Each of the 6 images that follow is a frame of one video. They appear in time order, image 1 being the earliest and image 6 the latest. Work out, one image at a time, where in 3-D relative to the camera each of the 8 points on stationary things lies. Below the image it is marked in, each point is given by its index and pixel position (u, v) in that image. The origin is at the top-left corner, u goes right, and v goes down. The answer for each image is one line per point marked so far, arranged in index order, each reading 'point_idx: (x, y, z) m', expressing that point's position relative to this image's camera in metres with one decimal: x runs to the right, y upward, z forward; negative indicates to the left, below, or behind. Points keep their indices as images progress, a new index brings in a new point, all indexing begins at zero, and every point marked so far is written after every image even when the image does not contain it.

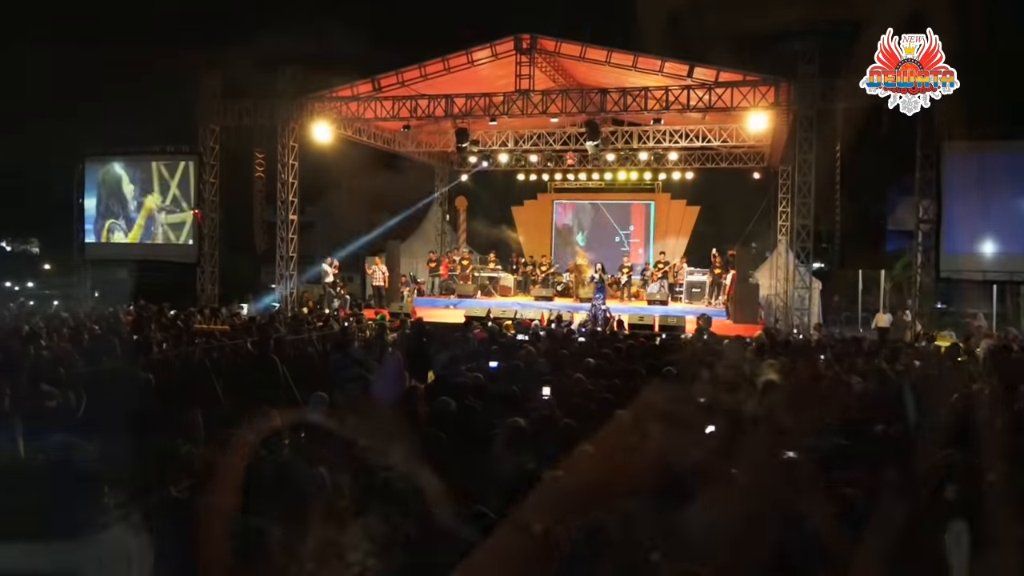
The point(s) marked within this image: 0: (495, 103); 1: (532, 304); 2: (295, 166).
0: (-0.3, +3.5, +17.8) m
1: (+0.4, -0.3, +19.5) m
2: (-4.2, +2.3, +17.9) m
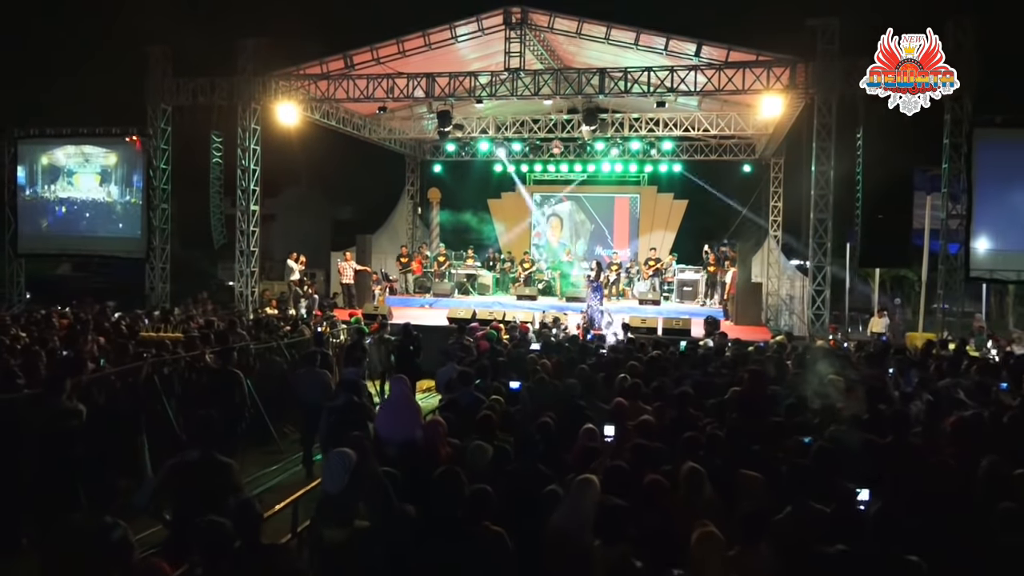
0: (-0.5, +3.5, +16.2) m
1: (+0.1, -0.3, +18.0) m
2: (-4.4, +2.4, +16.1) m
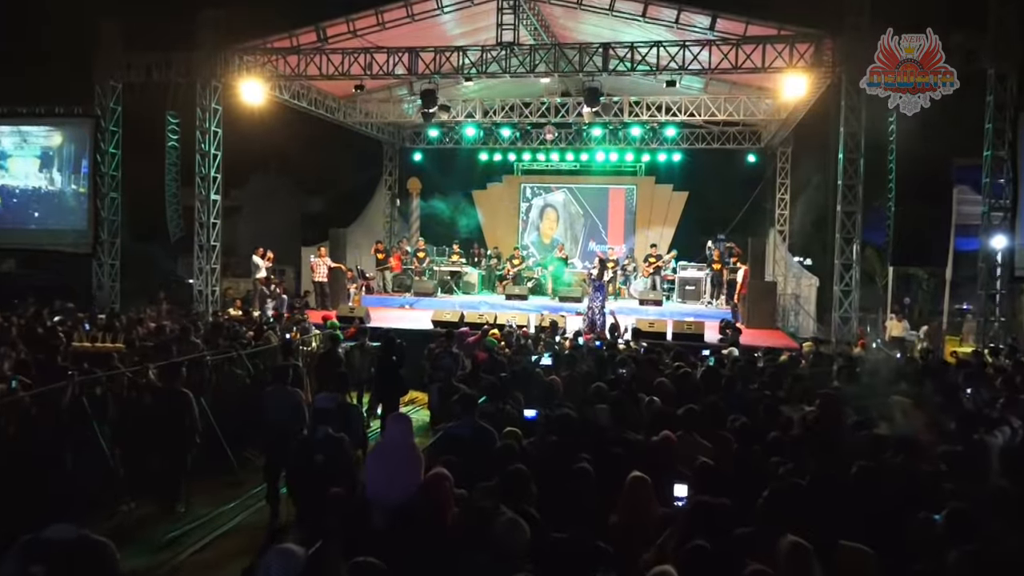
0: (-0.7, +3.5, +14.6) m
1: (-0.1, -0.3, +16.4) m
2: (-4.5, +2.4, +14.4) m
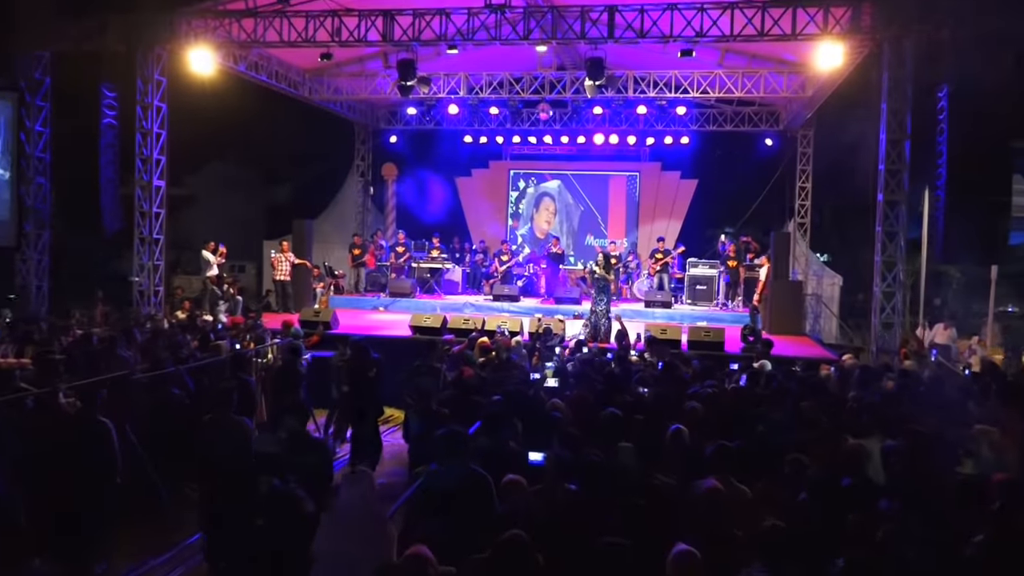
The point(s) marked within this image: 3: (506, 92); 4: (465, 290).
0: (-0.8, +3.5, +12.7) m
1: (-0.3, -0.3, +14.6) m
2: (-4.6, +2.4, +12.4) m
3: (-0.1, +3.0, +14.3) m
4: (-0.9, -0.1, +17.1) m
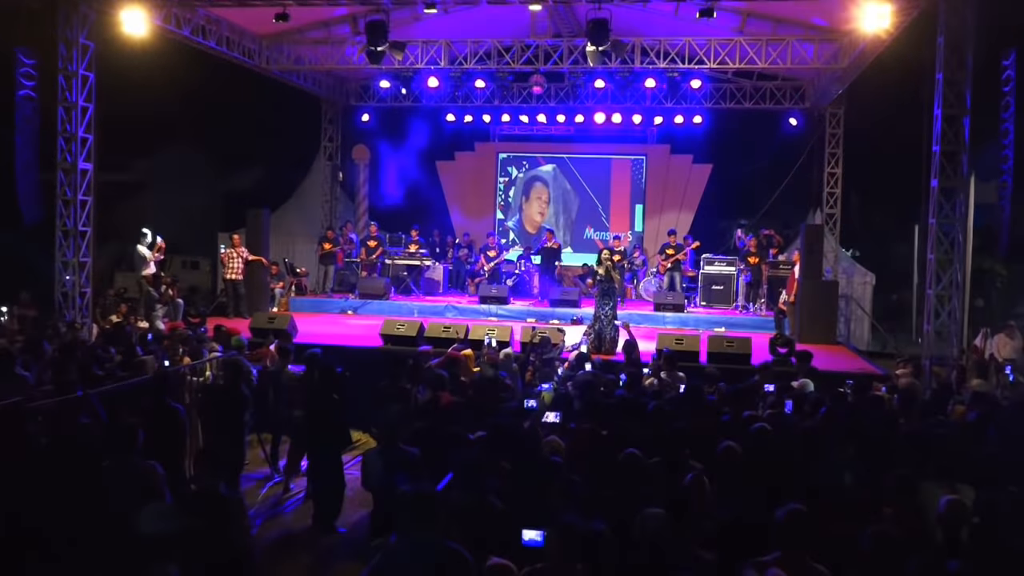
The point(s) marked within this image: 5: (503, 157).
0: (-0.9, +3.5, +10.9) m
1: (-0.5, -0.3, +12.8) m
2: (-4.8, +2.4, +10.6) m
3: (-0.2, +3.0, +12.5) m
4: (-1.1, 0.0, +15.4) m
5: (-0.1, +2.4, +17.8) m
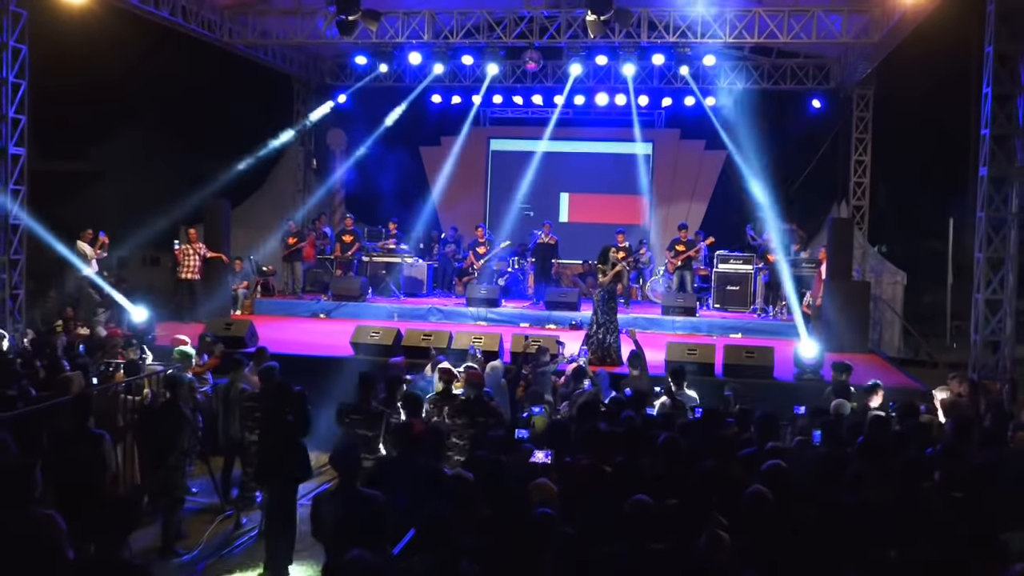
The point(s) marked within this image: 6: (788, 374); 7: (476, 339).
0: (-1.0, +3.5, +9.6) m
1: (-0.6, -0.3, +11.6) m
2: (-4.9, +2.3, +9.3) m
3: (-0.3, +3.0, +11.3) m
4: (-1.1, 0.0, +14.1) m
5: (-0.2, +2.5, +16.5) m
6: (+2.7, -0.8, +9.0) m
7: (-0.4, -0.5, +9.2) m
